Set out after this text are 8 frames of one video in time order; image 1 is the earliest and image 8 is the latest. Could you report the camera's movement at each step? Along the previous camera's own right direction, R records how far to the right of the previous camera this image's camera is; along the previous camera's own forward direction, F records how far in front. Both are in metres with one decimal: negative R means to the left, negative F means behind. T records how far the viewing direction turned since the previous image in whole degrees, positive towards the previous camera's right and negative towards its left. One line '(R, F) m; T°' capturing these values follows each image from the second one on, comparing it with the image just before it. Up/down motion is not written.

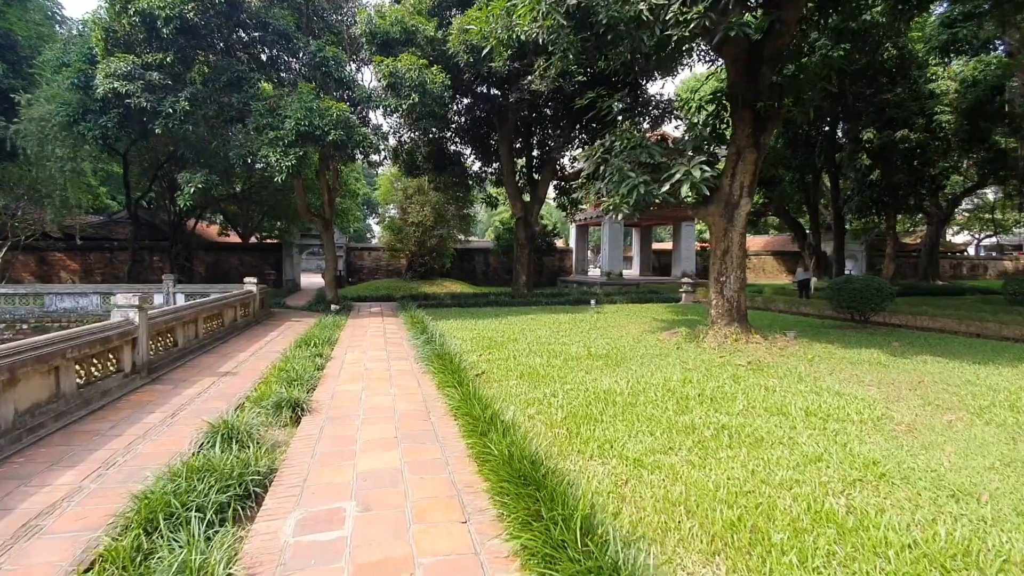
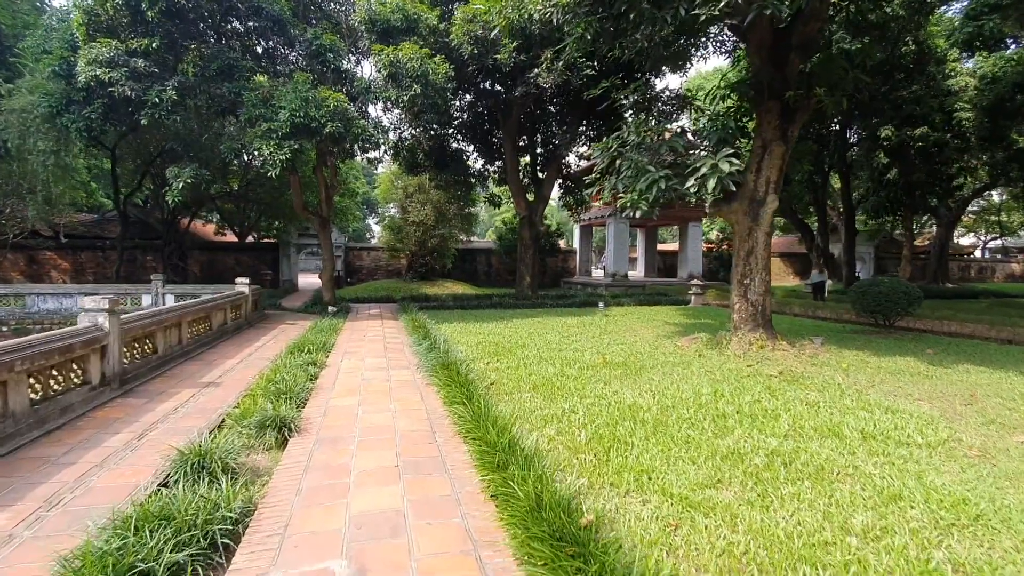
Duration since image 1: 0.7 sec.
(-0.1, +0.5) m; 0°
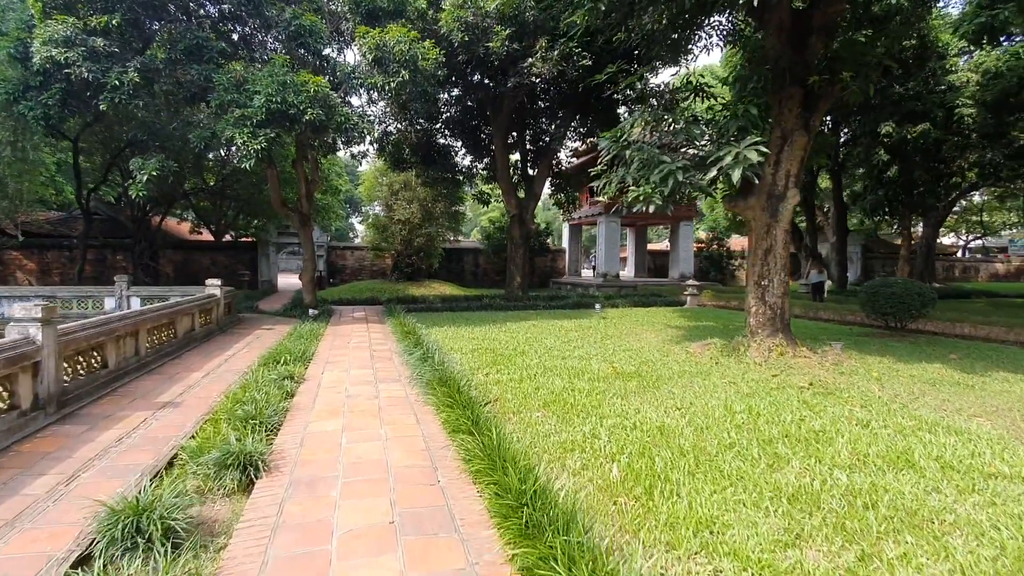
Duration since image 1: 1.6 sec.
(-0.2, +0.6) m; +2°
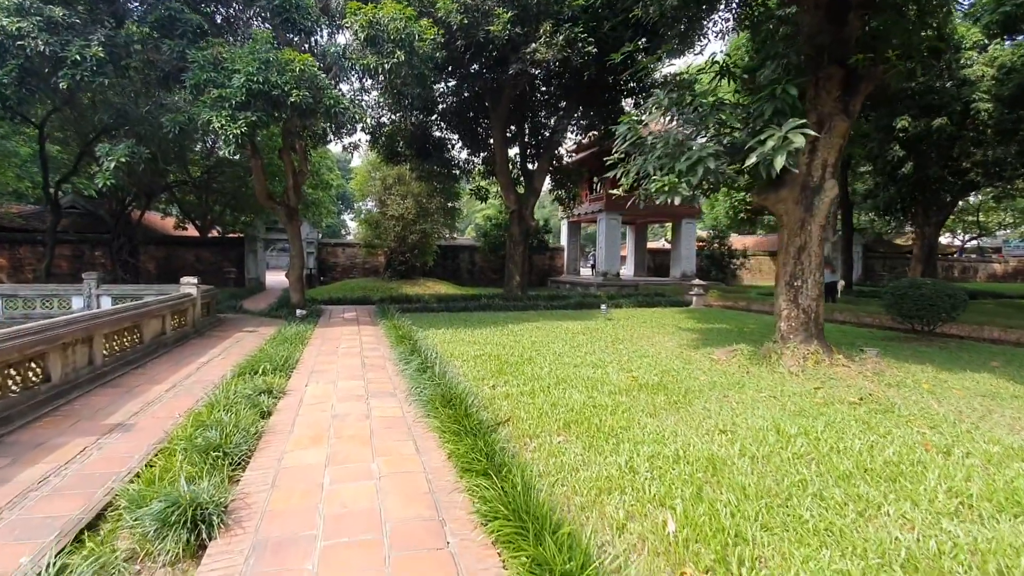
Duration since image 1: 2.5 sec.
(-0.2, +0.6) m; +1°
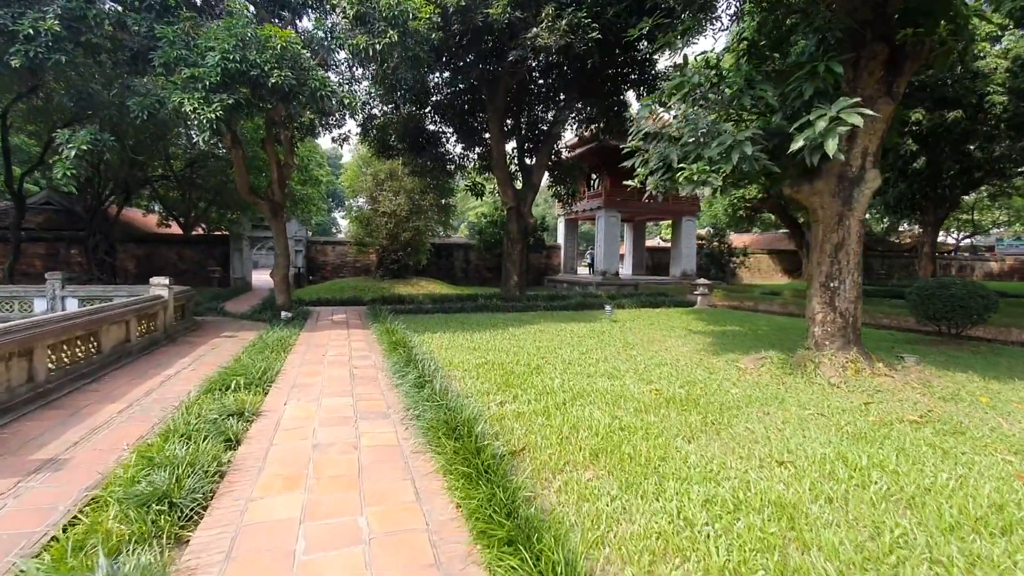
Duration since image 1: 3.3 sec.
(-0.1, +0.6) m; +1°
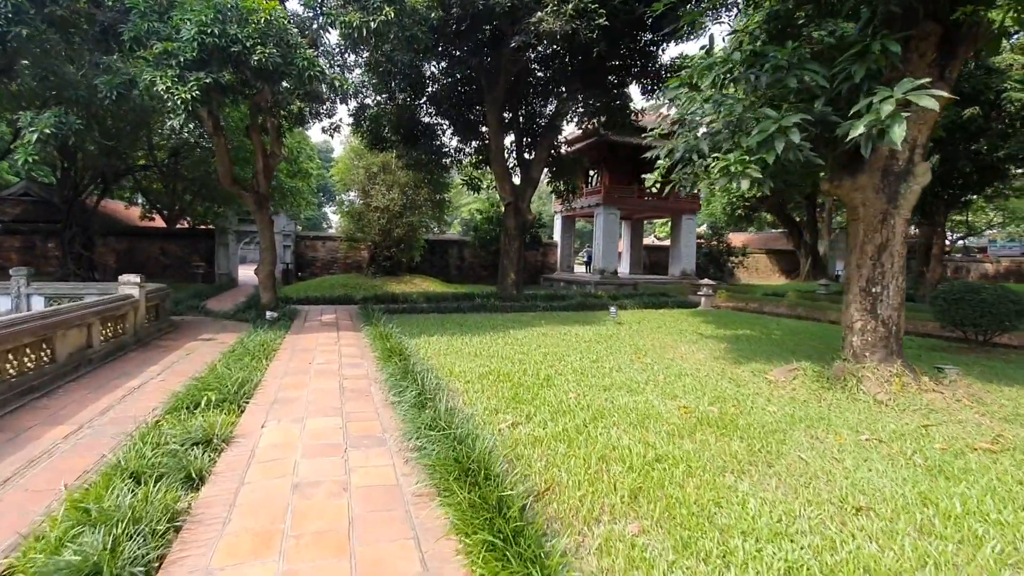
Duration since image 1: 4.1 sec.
(-0.2, +0.5) m; +1°
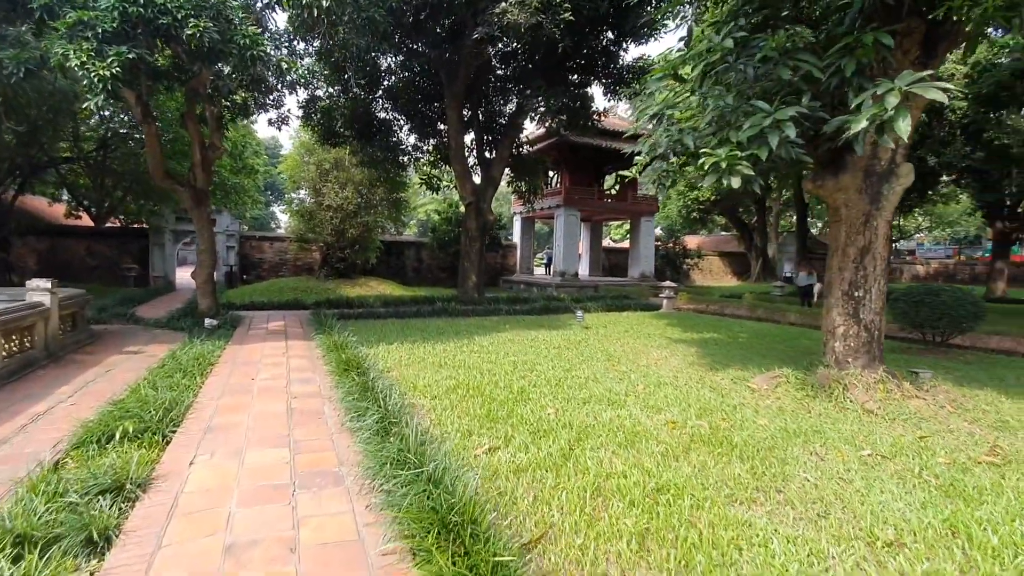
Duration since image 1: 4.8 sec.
(-0.1, +0.4) m; +5°
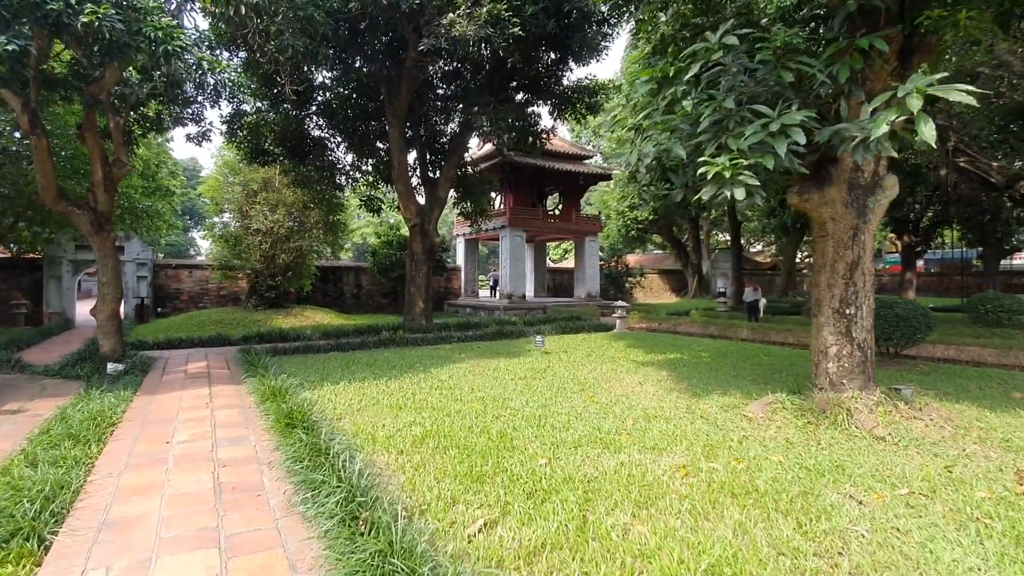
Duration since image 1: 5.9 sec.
(-0.3, +0.6) m; +7°
